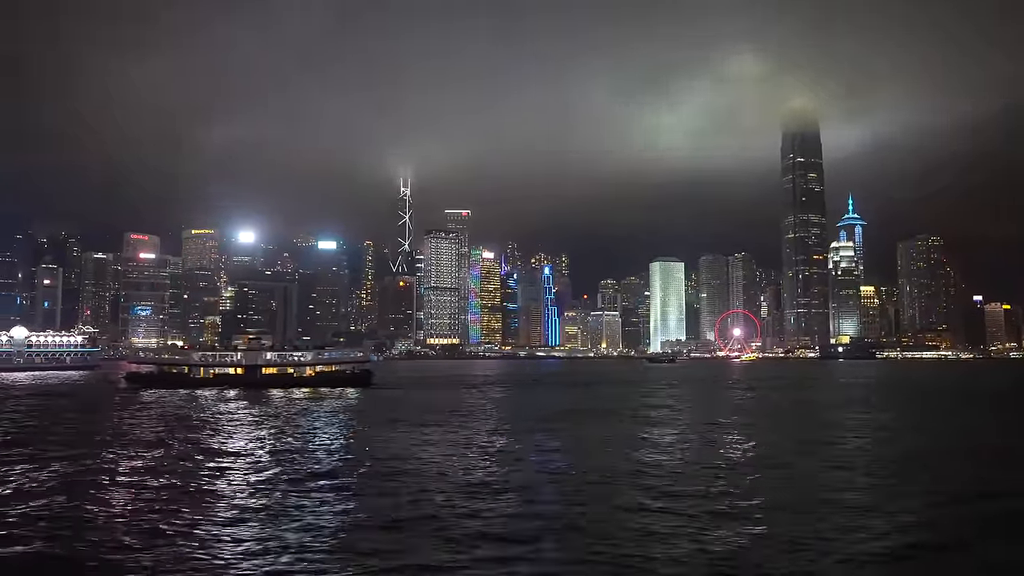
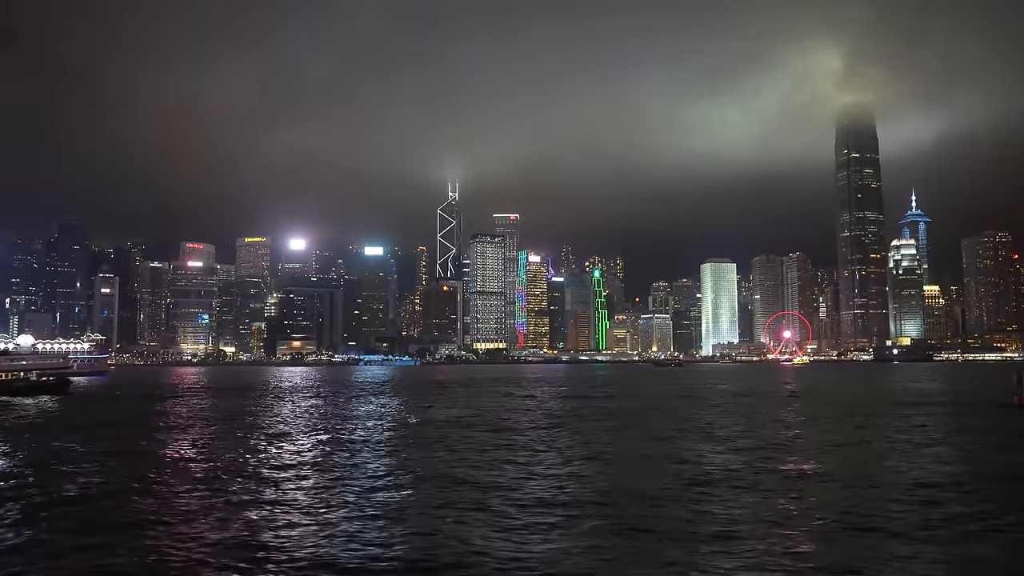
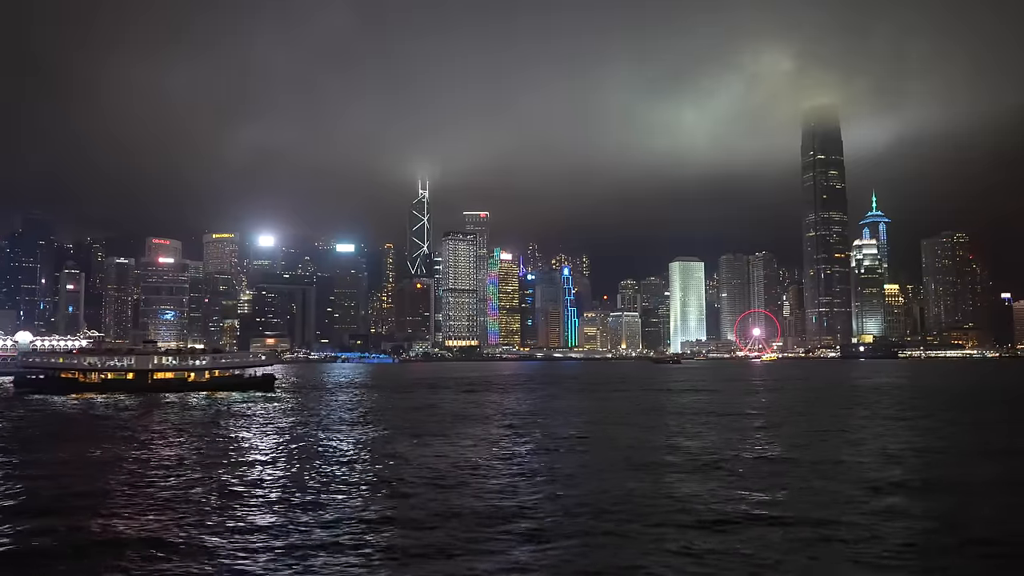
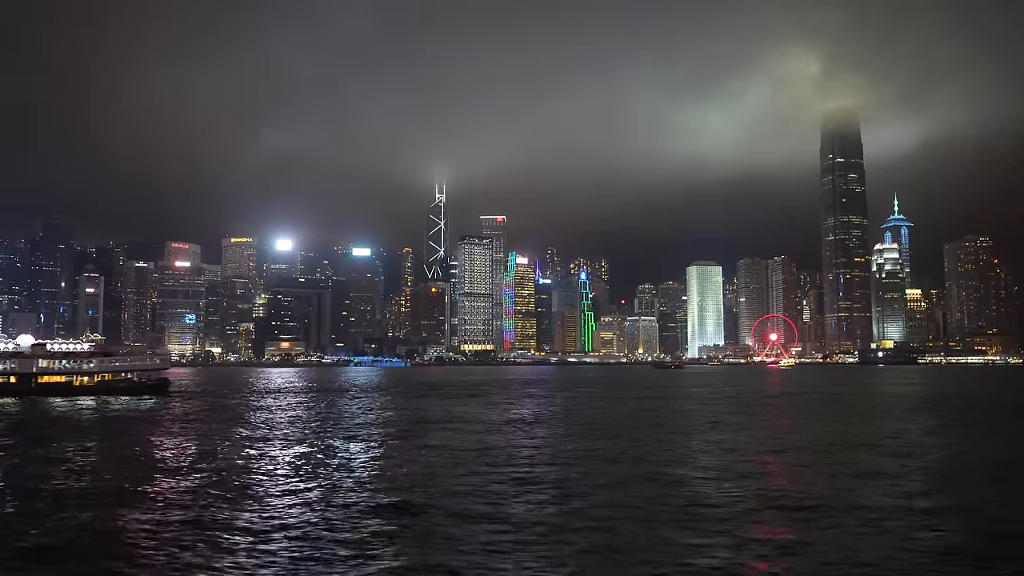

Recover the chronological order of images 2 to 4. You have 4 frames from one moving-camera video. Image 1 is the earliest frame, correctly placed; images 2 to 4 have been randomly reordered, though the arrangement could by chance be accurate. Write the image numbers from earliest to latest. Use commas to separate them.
3, 4, 2
